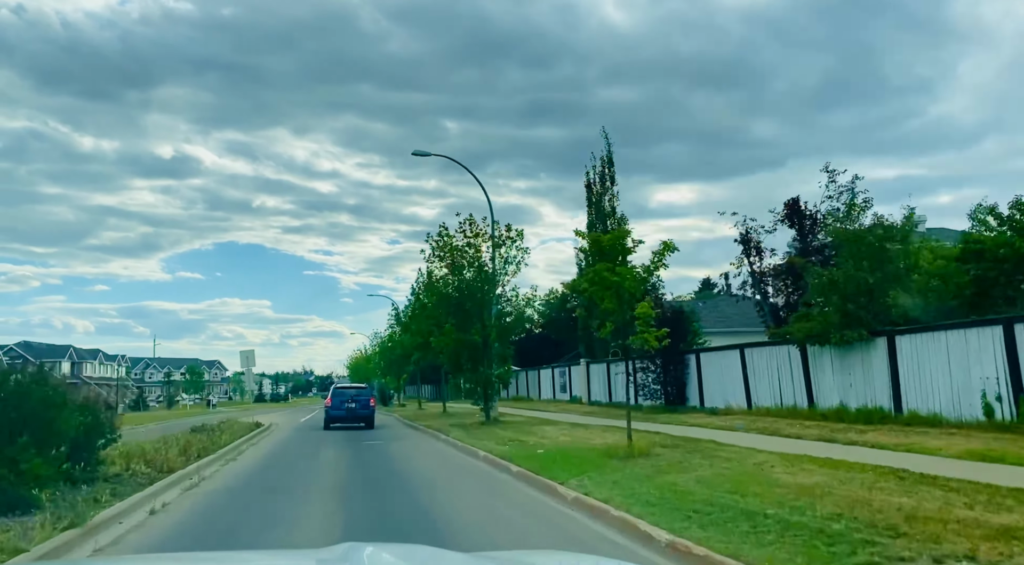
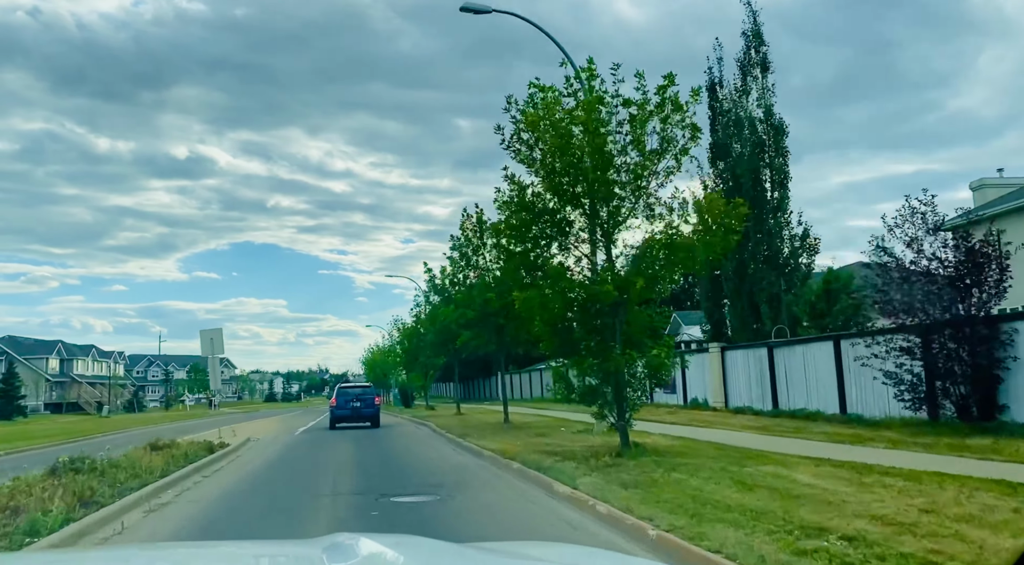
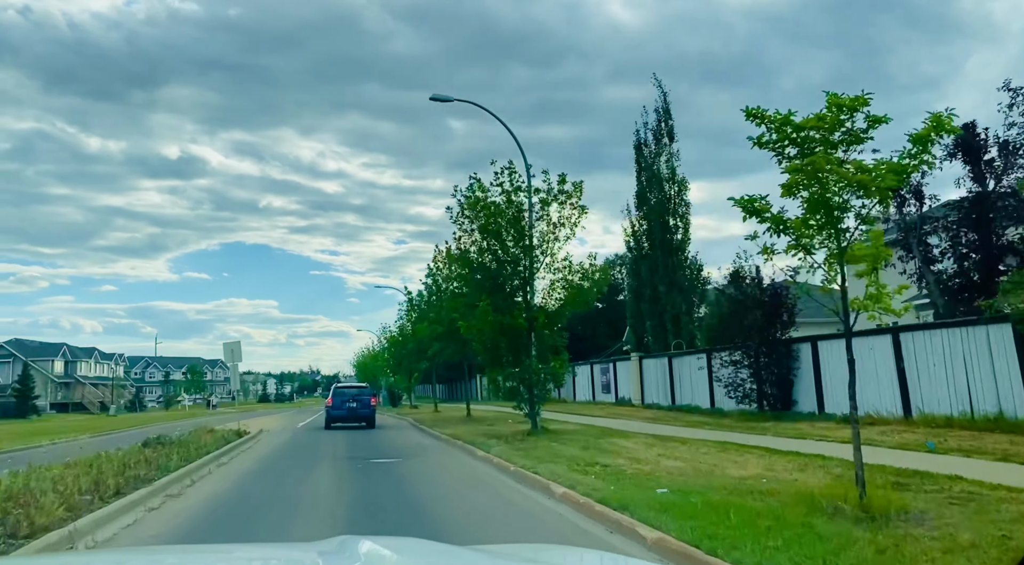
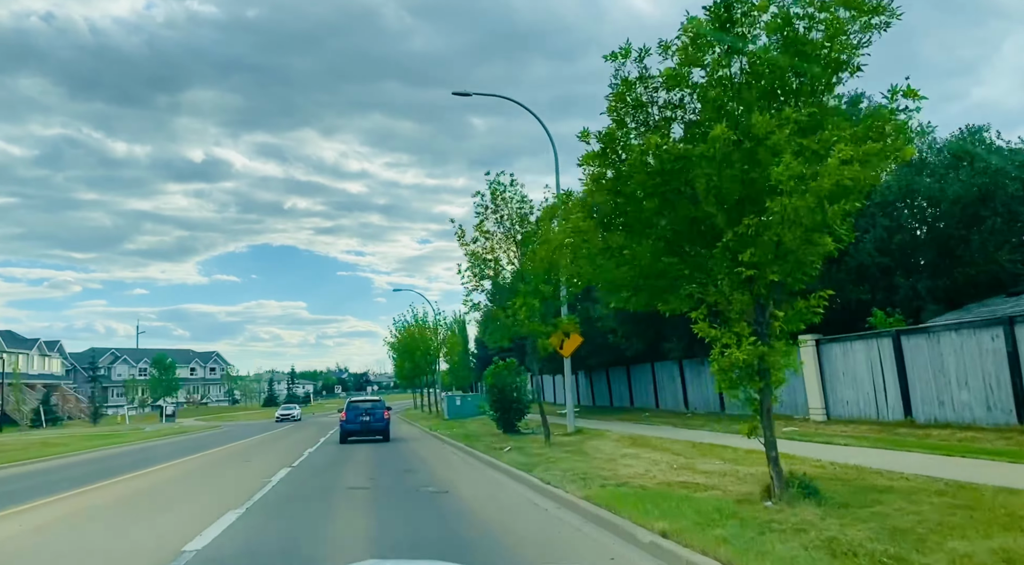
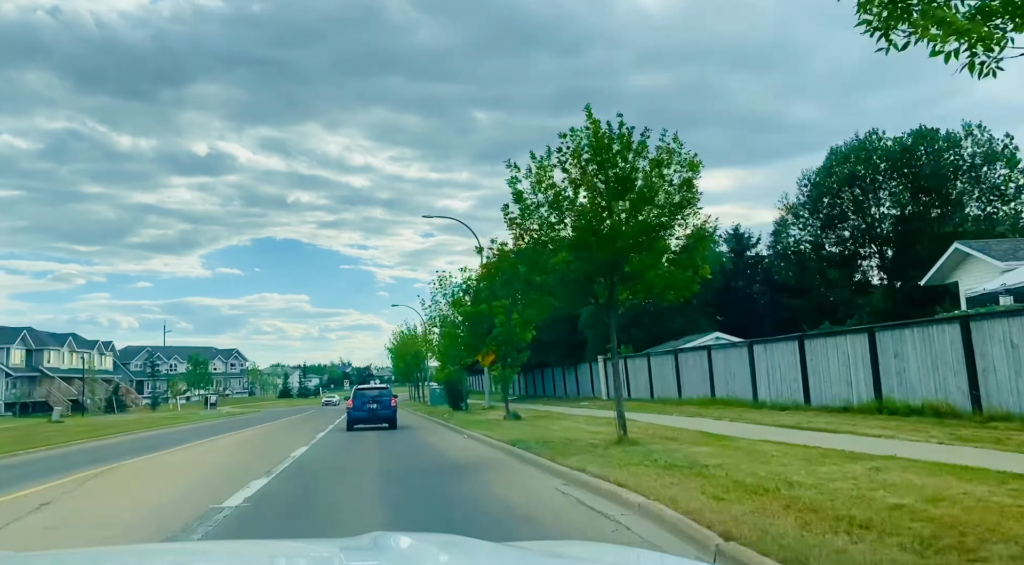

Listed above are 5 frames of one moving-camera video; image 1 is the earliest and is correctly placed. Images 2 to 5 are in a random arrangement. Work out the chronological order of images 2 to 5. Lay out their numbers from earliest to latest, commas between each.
3, 2, 5, 4
